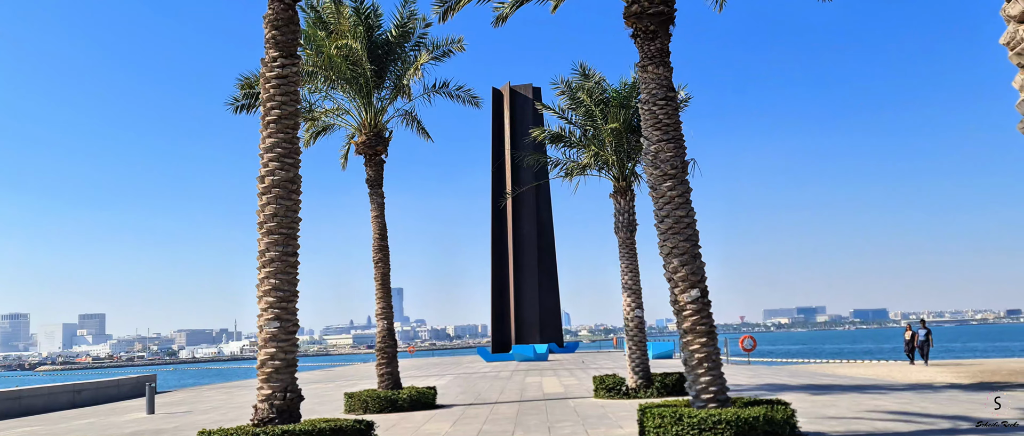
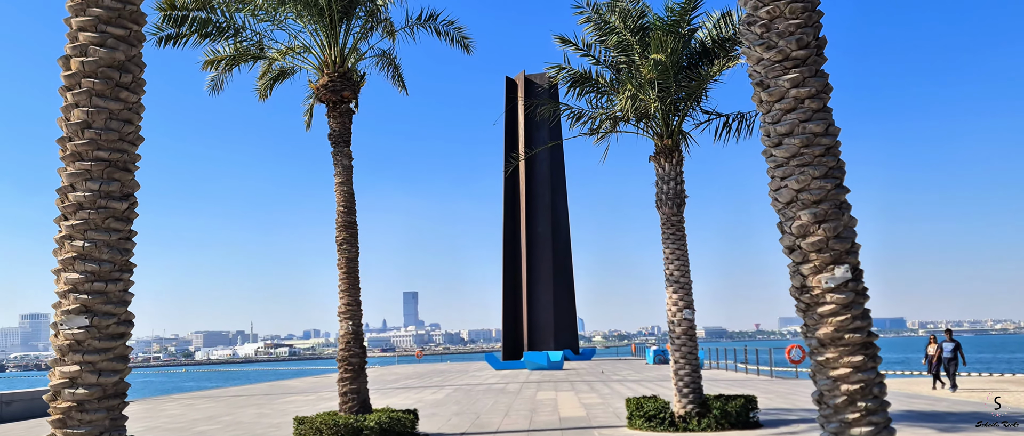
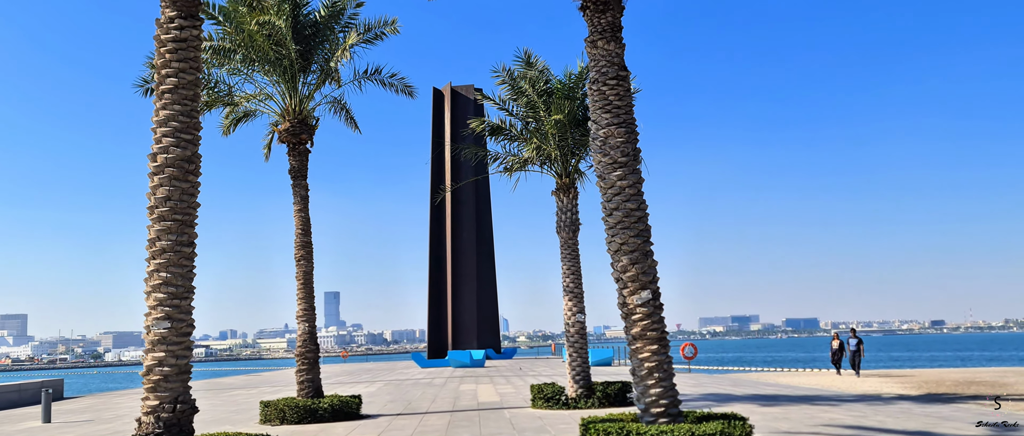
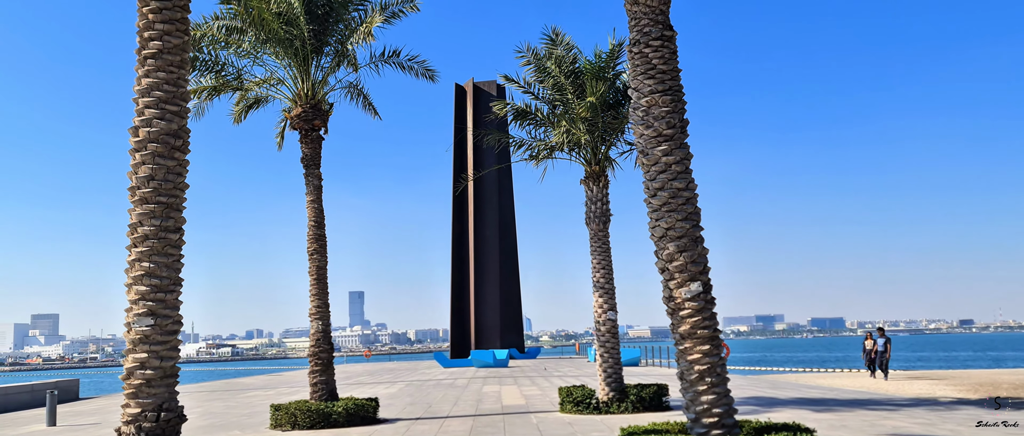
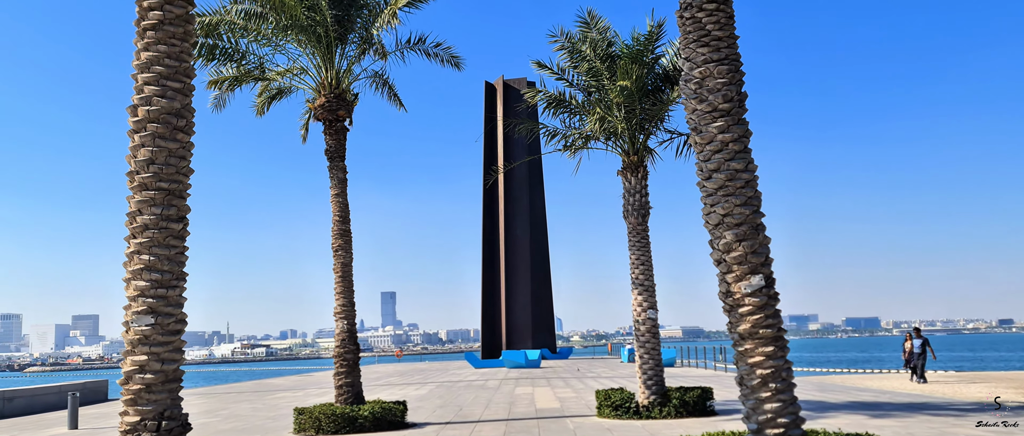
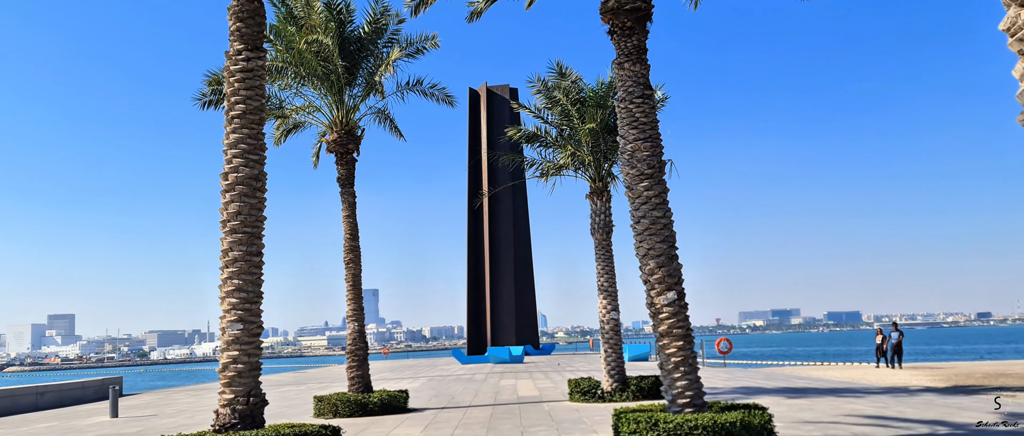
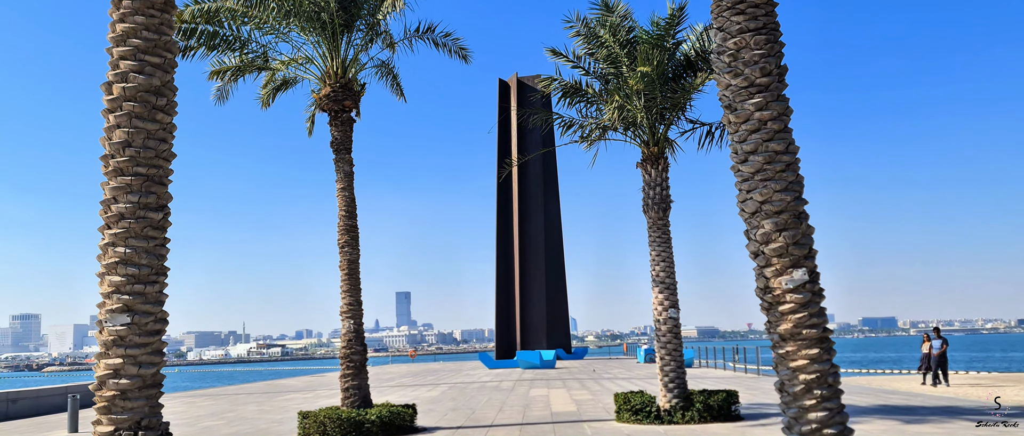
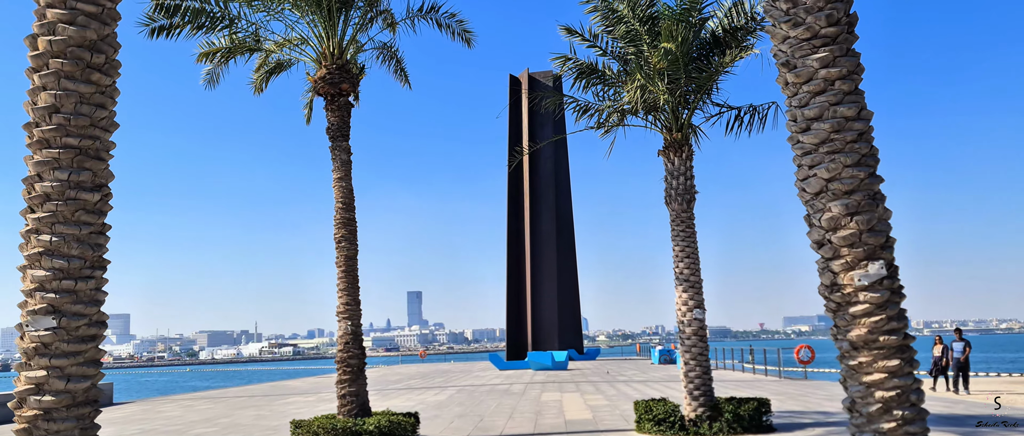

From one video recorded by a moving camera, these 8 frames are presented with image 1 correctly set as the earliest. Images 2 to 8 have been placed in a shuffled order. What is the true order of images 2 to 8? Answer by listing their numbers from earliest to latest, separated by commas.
6, 3, 4, 5, 7, 2, 8
